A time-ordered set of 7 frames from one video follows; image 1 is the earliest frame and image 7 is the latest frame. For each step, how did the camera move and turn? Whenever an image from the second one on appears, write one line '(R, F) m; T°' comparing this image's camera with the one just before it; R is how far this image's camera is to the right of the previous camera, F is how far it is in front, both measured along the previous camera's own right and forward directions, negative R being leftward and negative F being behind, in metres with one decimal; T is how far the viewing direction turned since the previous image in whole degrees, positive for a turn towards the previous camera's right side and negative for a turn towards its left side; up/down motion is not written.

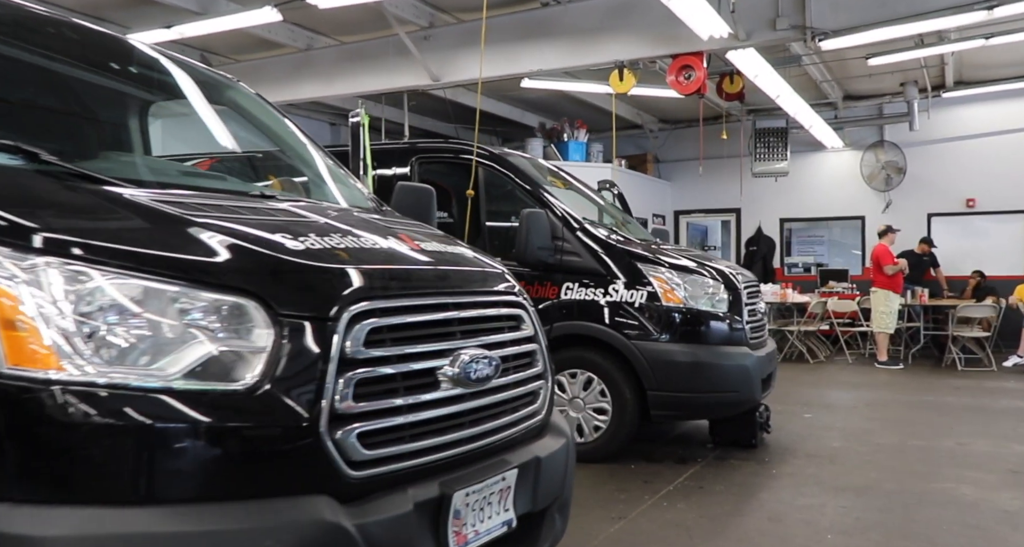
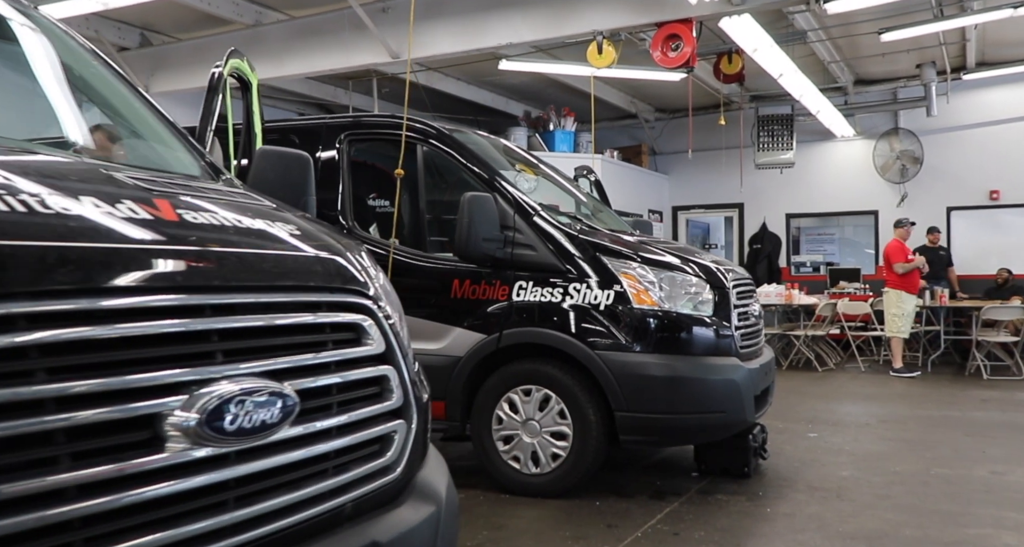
(+0.4, +0.9) m; -1°
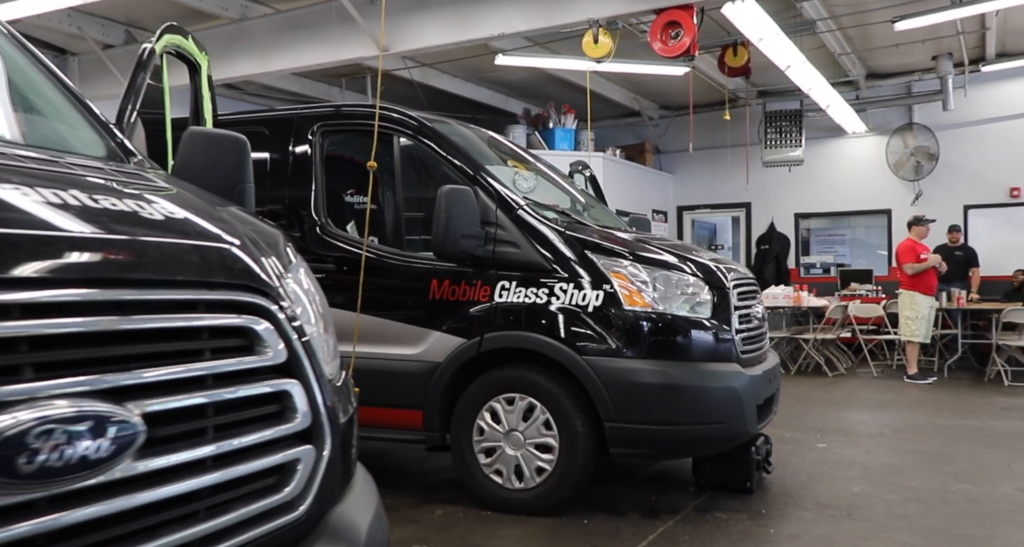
(+0.1, +0.3) m; -1°
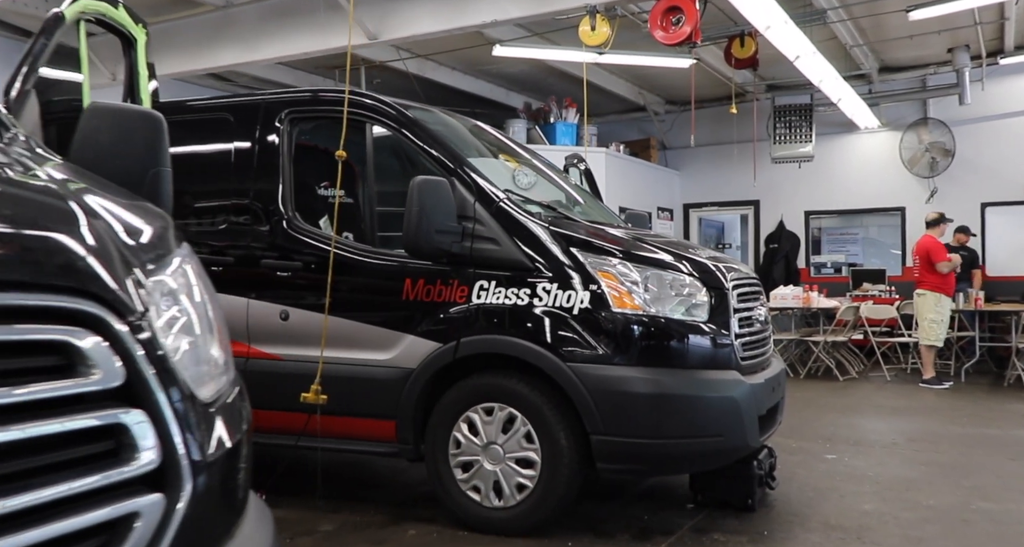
(+0.1, +0.3) m; -1°
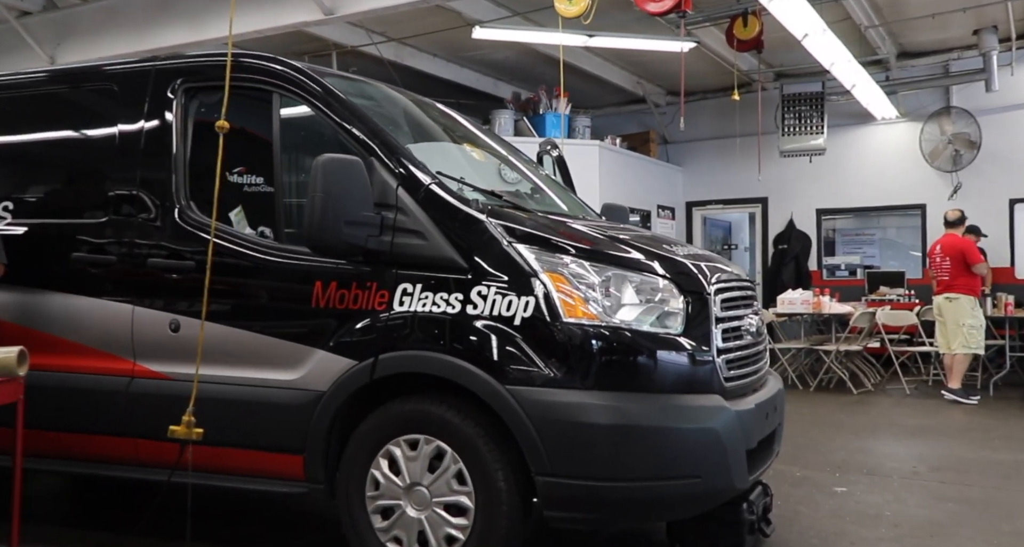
(+0.3, +0.7) m; -1°
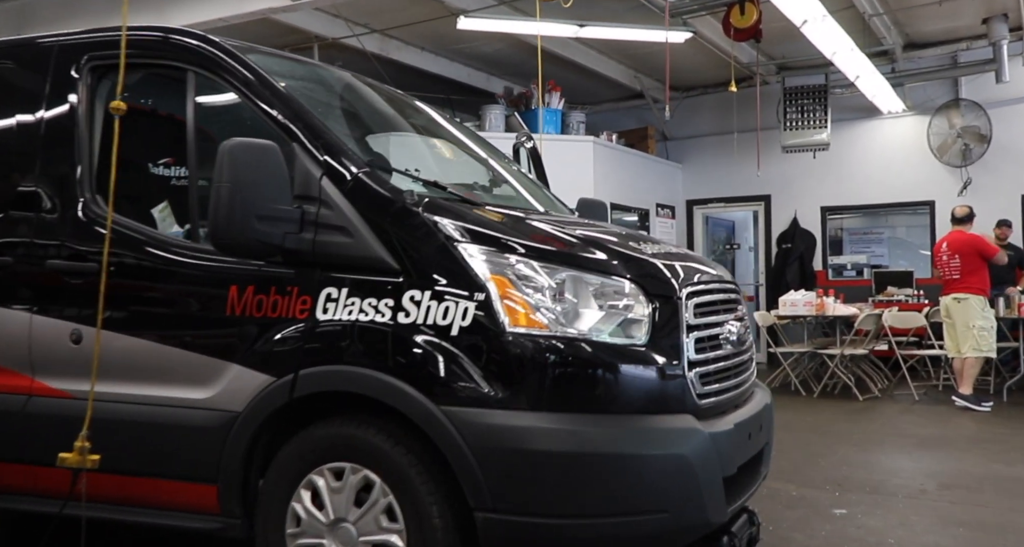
(+0.2, +0.4) m; -1°
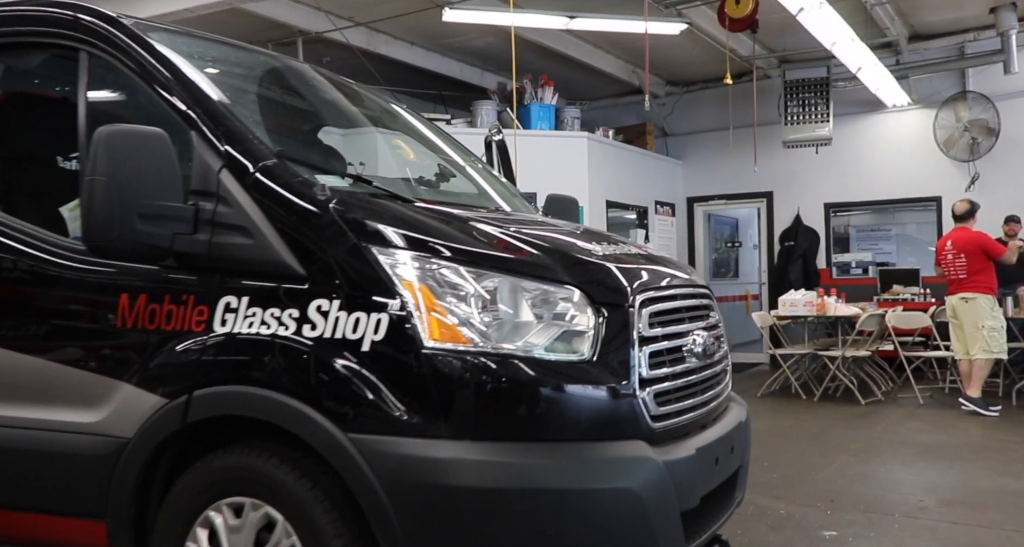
(+0.2, +0.3) m; -1°
